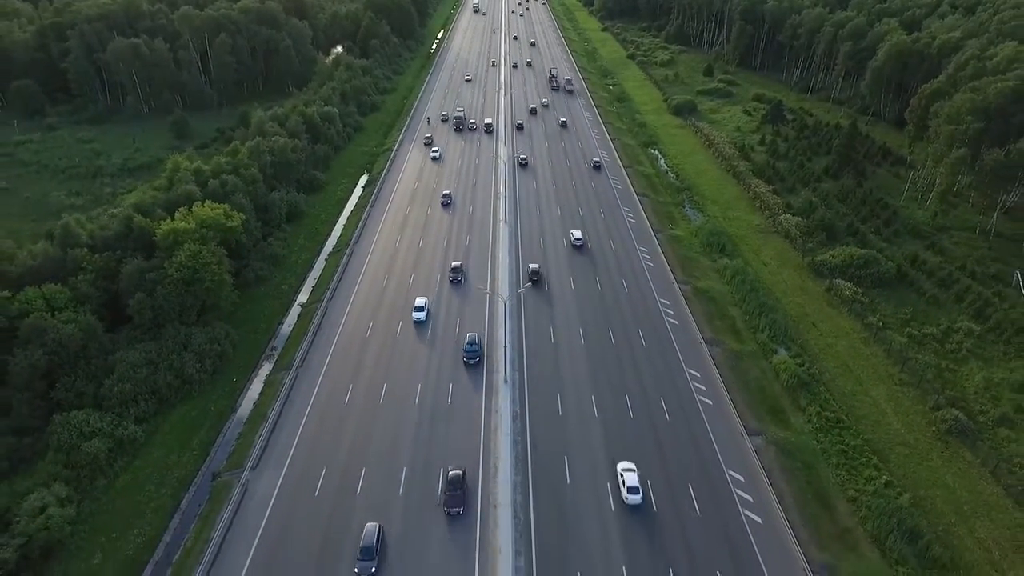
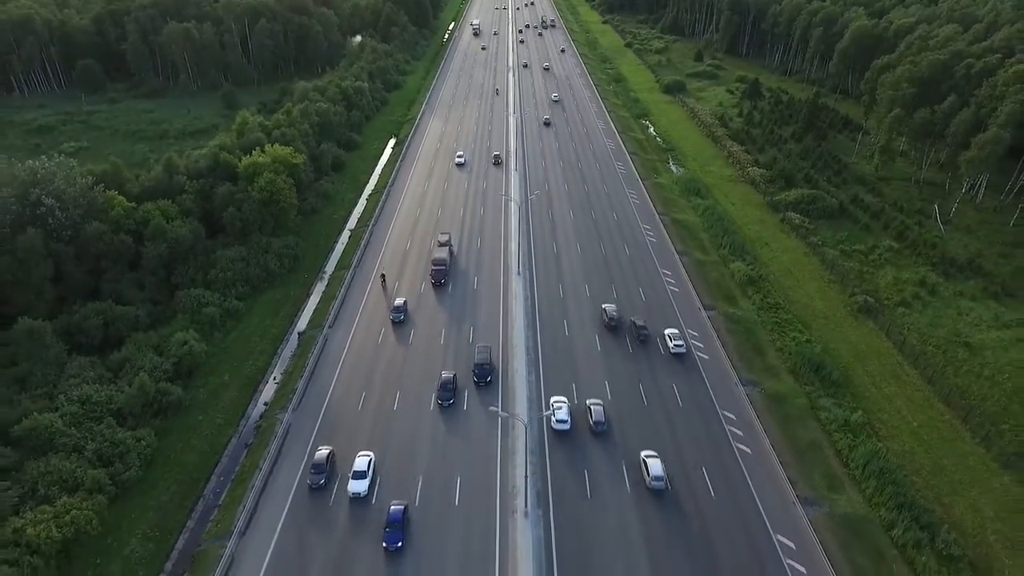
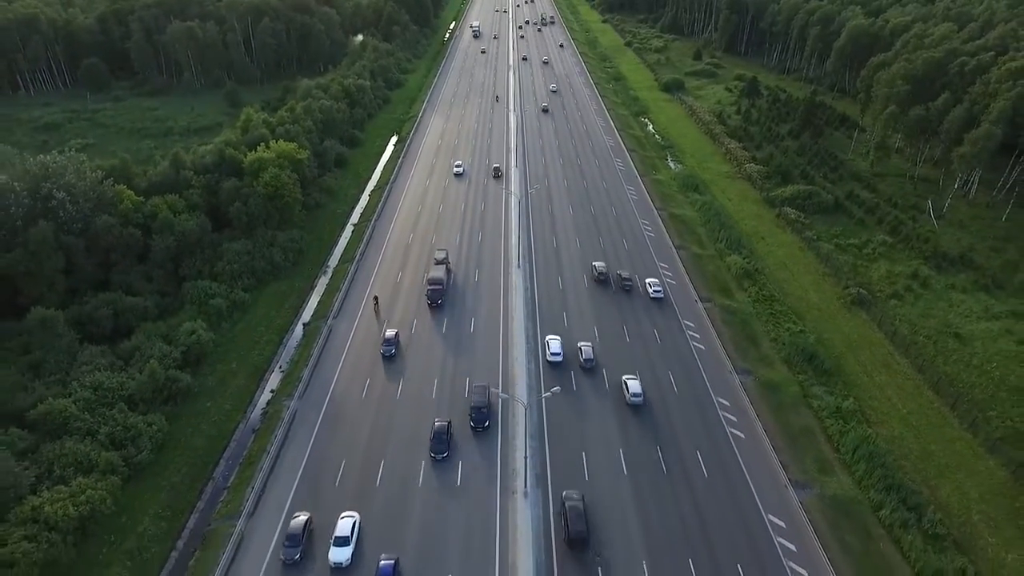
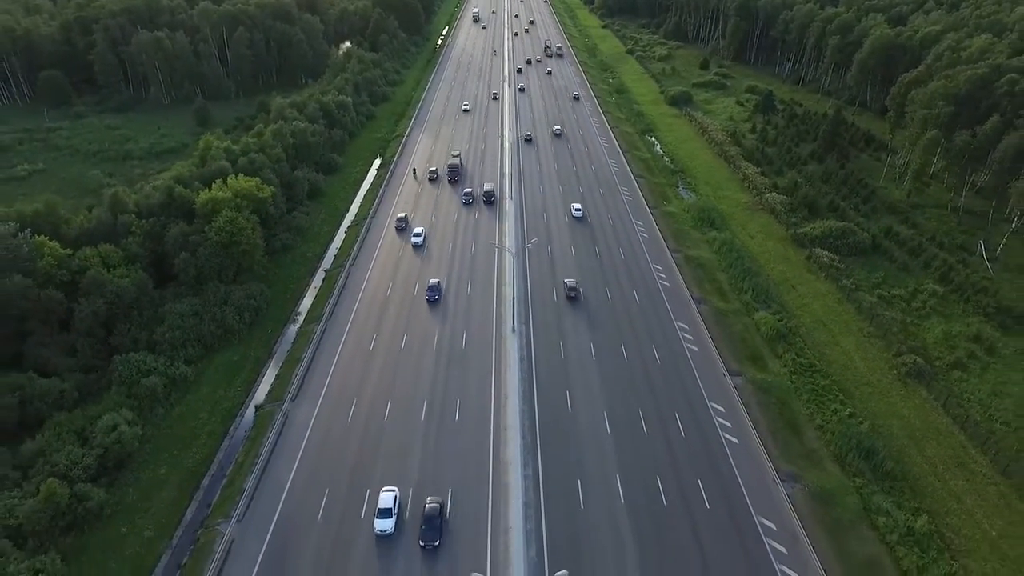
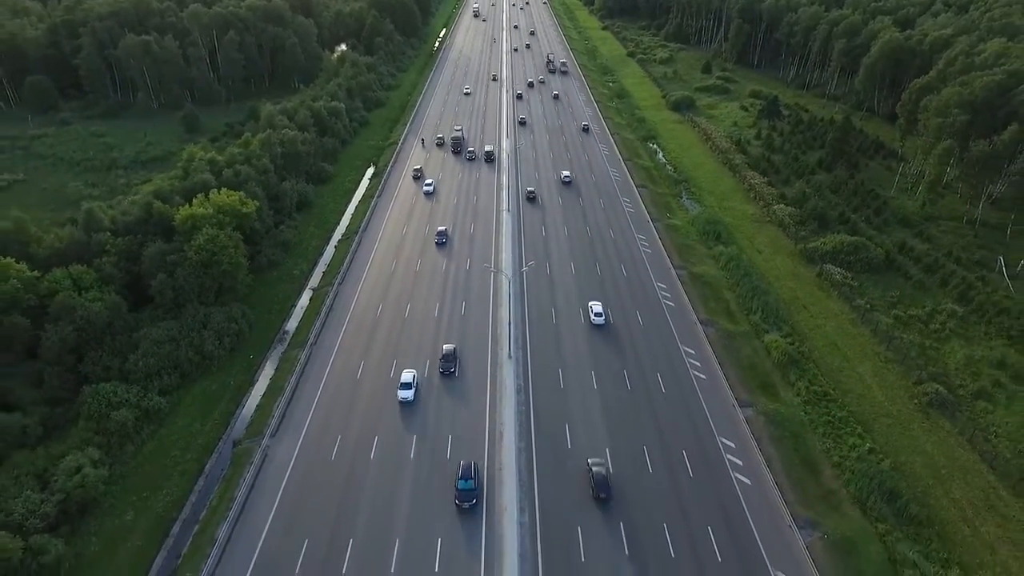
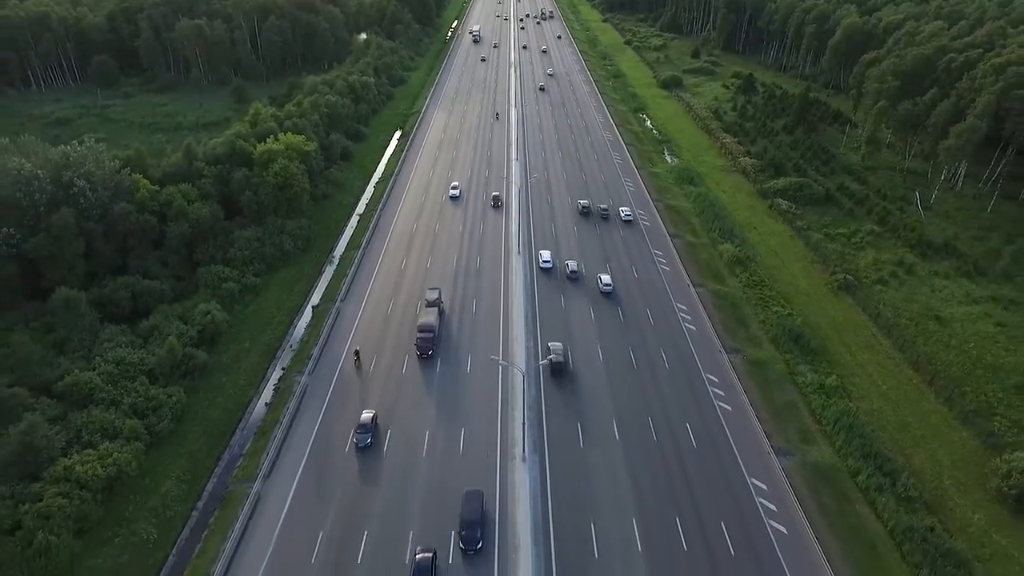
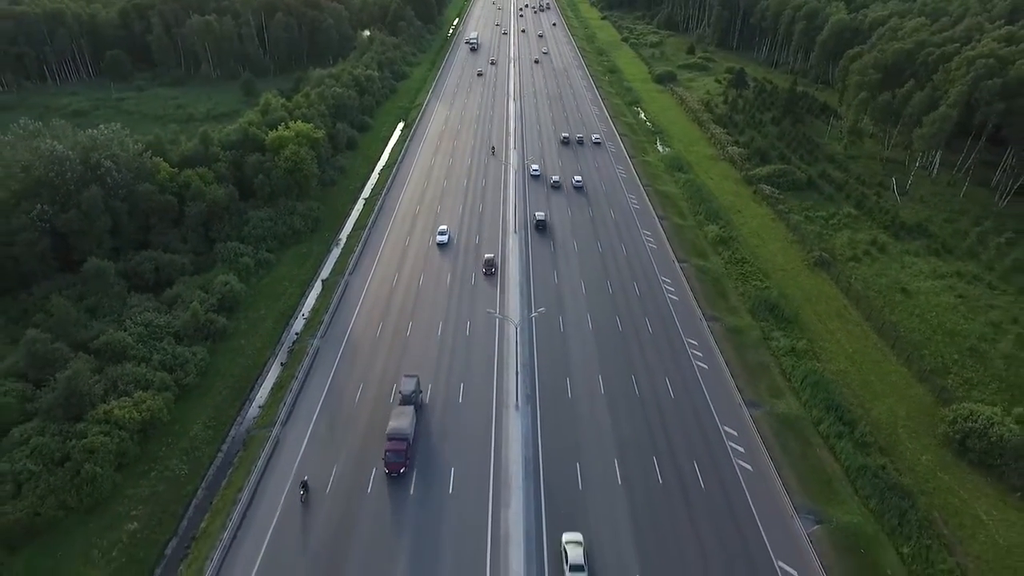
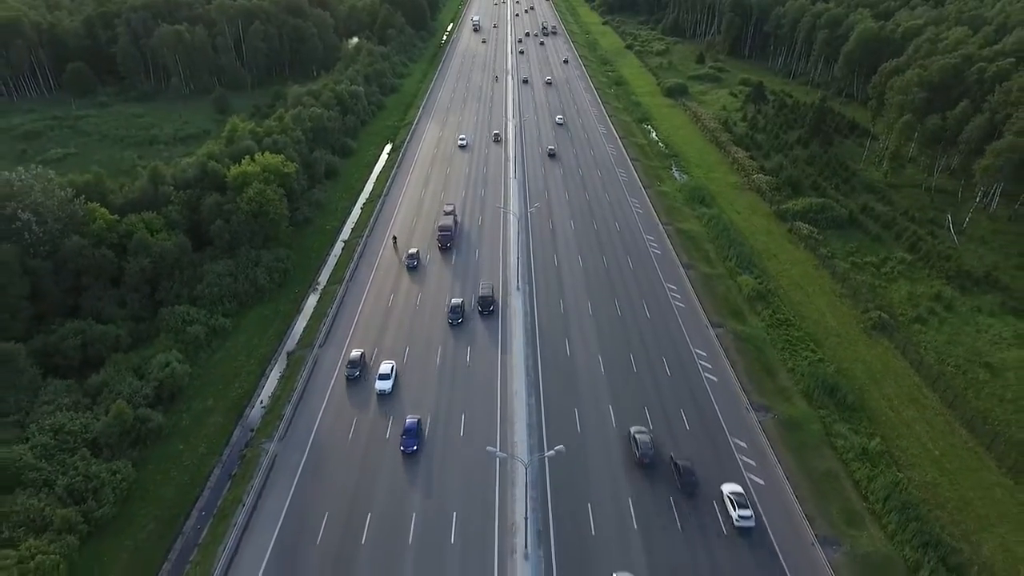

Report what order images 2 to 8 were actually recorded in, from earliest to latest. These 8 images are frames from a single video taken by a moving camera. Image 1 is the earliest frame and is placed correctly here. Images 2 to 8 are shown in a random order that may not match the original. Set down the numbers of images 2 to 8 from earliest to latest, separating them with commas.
5, 4, 8, 2, 3, 6, 7
